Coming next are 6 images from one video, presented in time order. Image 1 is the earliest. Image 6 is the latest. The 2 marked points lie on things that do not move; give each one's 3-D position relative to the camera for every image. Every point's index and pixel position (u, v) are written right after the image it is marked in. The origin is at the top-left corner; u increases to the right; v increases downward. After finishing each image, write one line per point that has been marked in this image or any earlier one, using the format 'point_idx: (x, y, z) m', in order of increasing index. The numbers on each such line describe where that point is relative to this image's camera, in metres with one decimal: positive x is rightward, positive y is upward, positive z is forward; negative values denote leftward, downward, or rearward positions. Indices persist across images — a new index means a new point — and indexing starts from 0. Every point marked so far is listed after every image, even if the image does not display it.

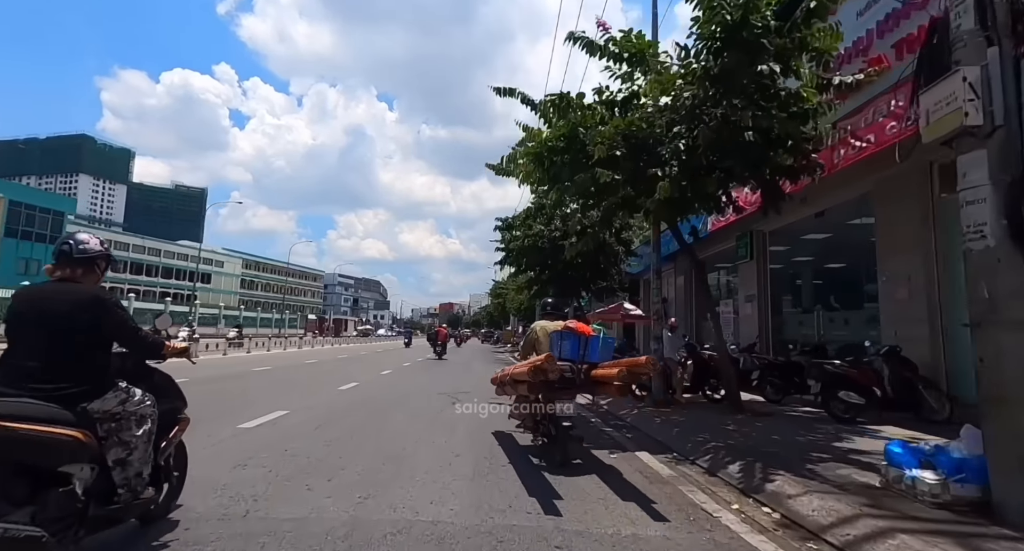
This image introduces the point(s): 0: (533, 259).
0: (+0.6, +0.5, +15.7) m
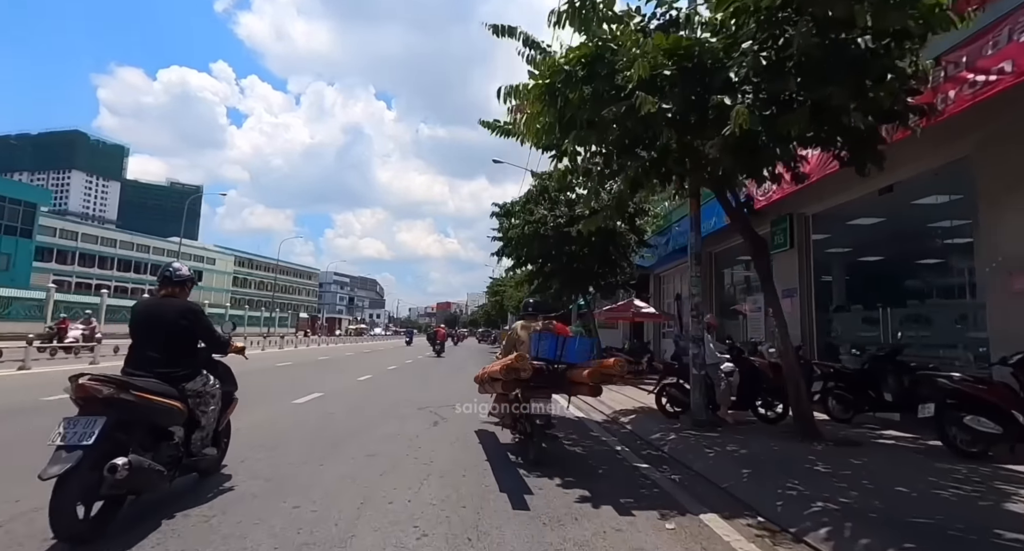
0: (+0.6, +0.7, +13.9) m
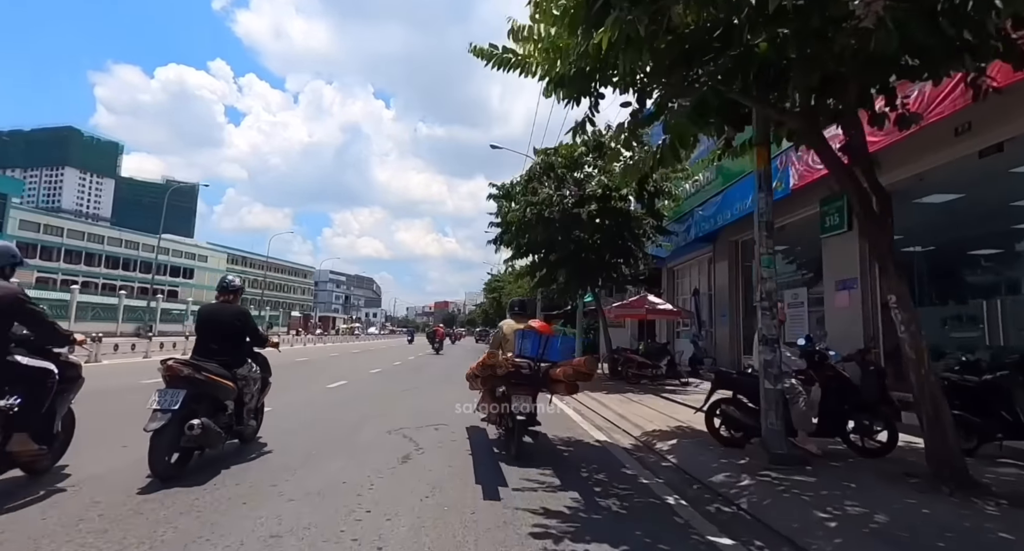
0: (+0.6, +0.9, +12.1) m
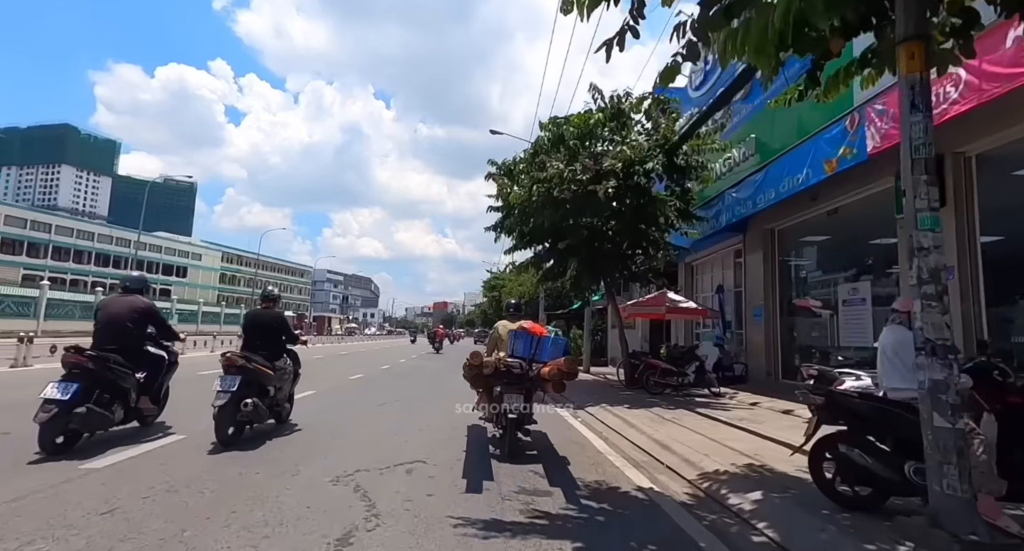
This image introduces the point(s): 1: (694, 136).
0: (+0.6, +1.1, +10.3) m
1: (+3.3, +2.5, +9.5) m
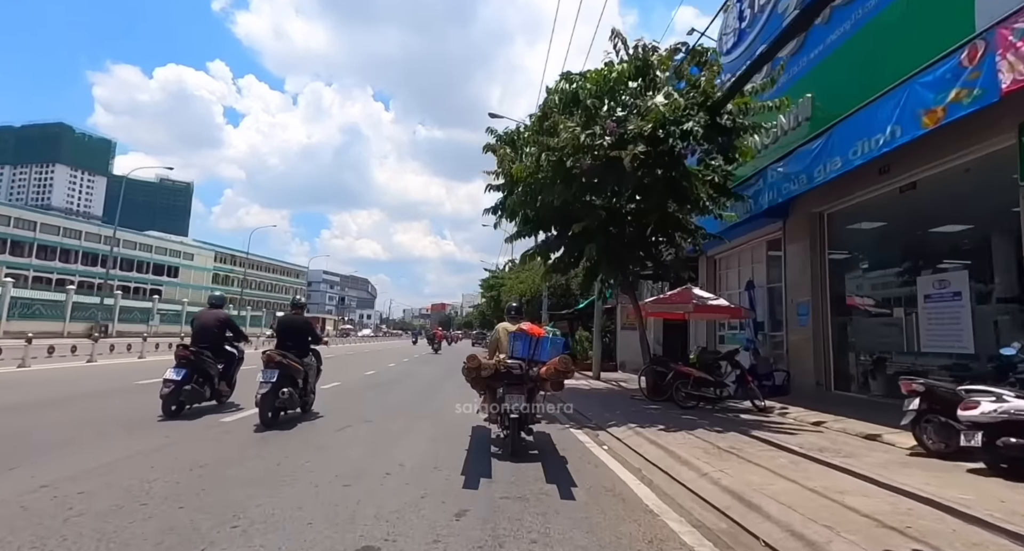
0: (+0.7, +1.2, +8.5) m
1: (+3.3, +2.7, +7.7) m
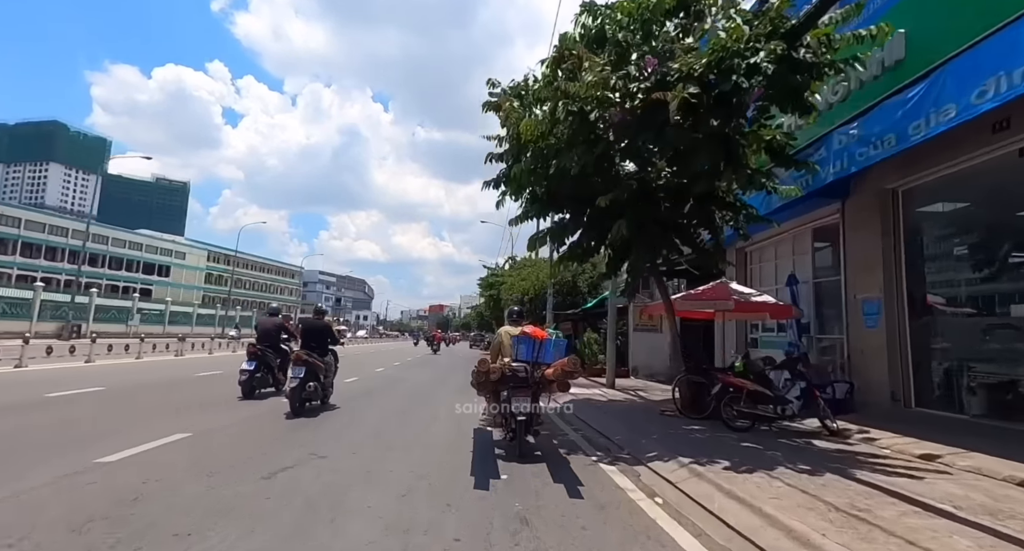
0: (+0.8, +1.4, +6.6) m
1: (+3.4, +2.8, +5.9) m
